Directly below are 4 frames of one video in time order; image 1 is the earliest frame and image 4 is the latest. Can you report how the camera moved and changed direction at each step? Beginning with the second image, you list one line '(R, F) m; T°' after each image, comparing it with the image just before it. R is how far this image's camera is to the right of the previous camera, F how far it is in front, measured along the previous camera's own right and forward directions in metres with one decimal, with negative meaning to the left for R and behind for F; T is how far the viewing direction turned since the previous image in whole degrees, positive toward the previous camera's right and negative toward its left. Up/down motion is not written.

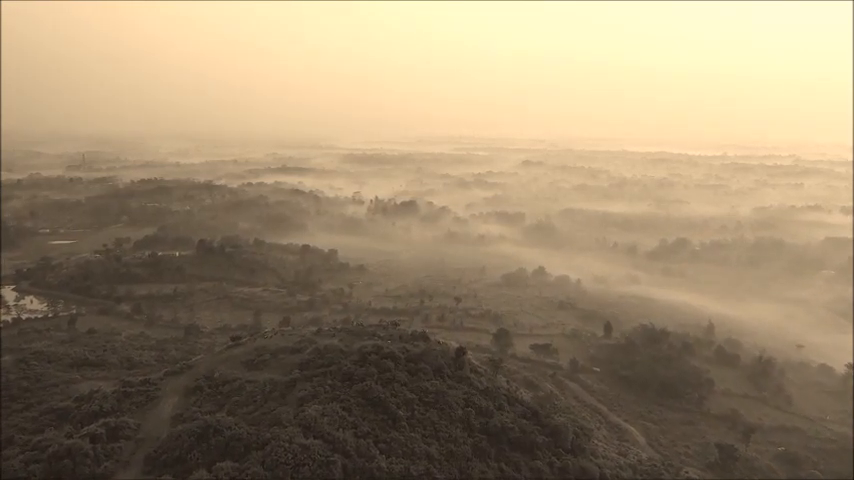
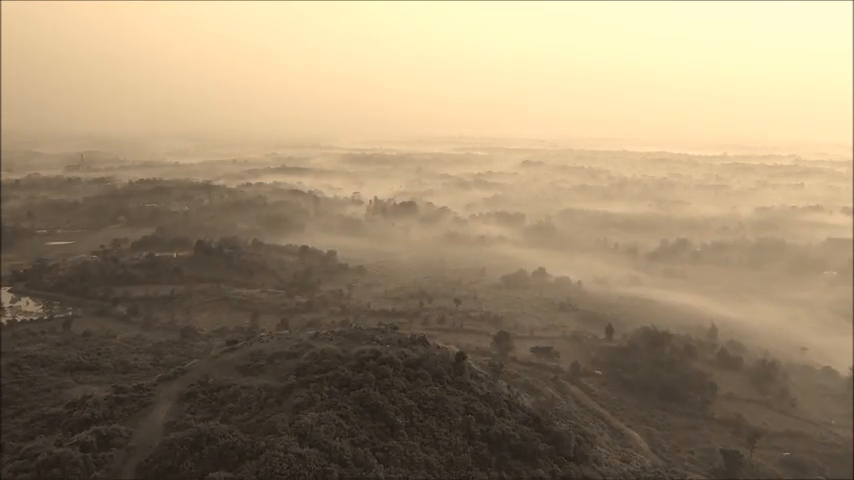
(0.0, +0.2) m; 0°
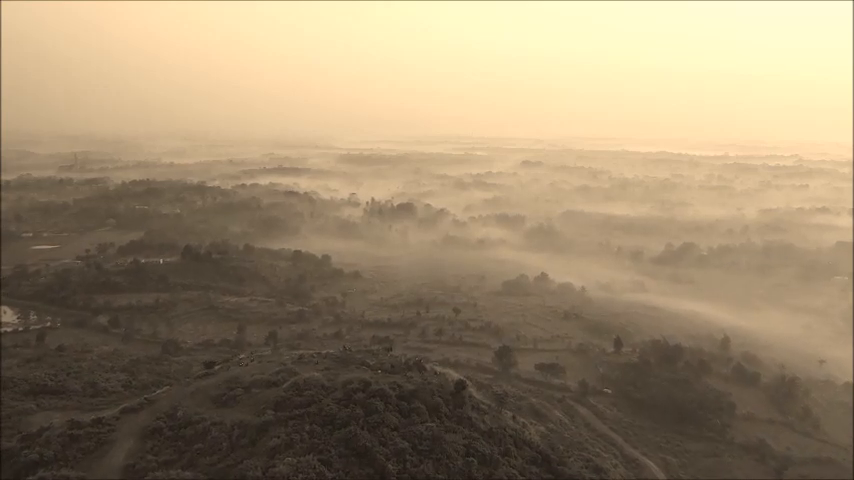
(0.0, +1.0) m; 0°
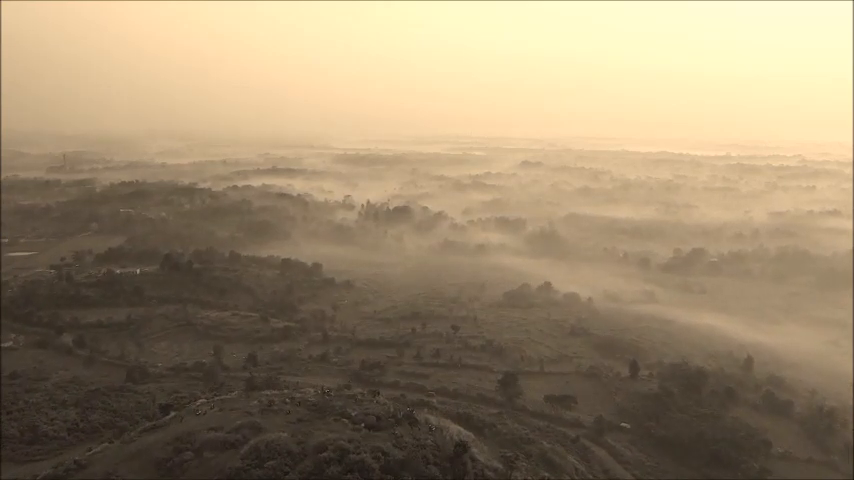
(+0.1, +1.5) m; 0°
